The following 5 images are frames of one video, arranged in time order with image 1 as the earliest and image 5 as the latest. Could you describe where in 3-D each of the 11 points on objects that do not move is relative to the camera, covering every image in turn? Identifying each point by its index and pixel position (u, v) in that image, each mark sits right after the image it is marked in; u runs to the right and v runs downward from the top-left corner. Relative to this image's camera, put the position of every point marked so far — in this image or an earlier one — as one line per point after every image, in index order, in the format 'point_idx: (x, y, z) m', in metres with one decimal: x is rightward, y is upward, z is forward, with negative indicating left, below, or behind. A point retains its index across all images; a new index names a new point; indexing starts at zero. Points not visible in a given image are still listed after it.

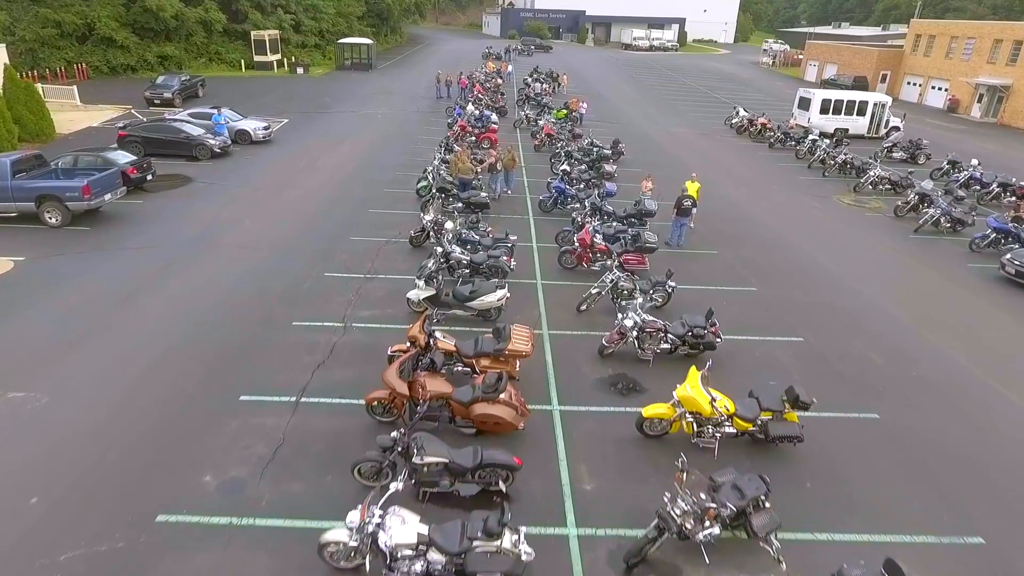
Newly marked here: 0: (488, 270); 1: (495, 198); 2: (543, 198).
0: (-0.4, +0.3, +10.7) m
1: (-0.4, +2.3, +16.0) m
2: (+0.7, +2.1, +15.0) m
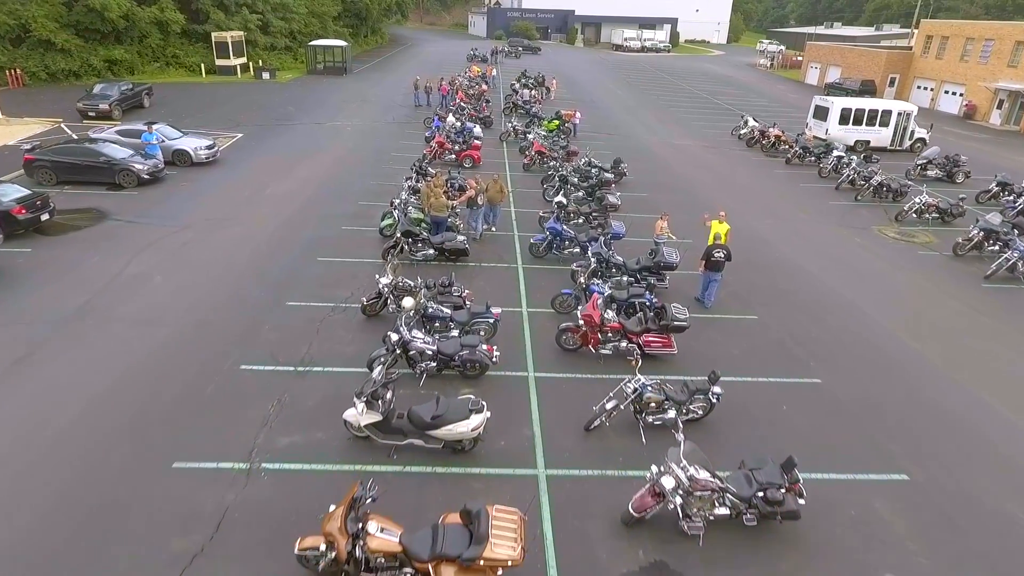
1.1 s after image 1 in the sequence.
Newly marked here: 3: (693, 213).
0: (-0.6, -0.9, +7.8) m
1: (-0.8, +1.0, +13.2) m
2: (+0.4, +0.9, +12.2) m
3: (+4.9, +2.1, +17.0) m
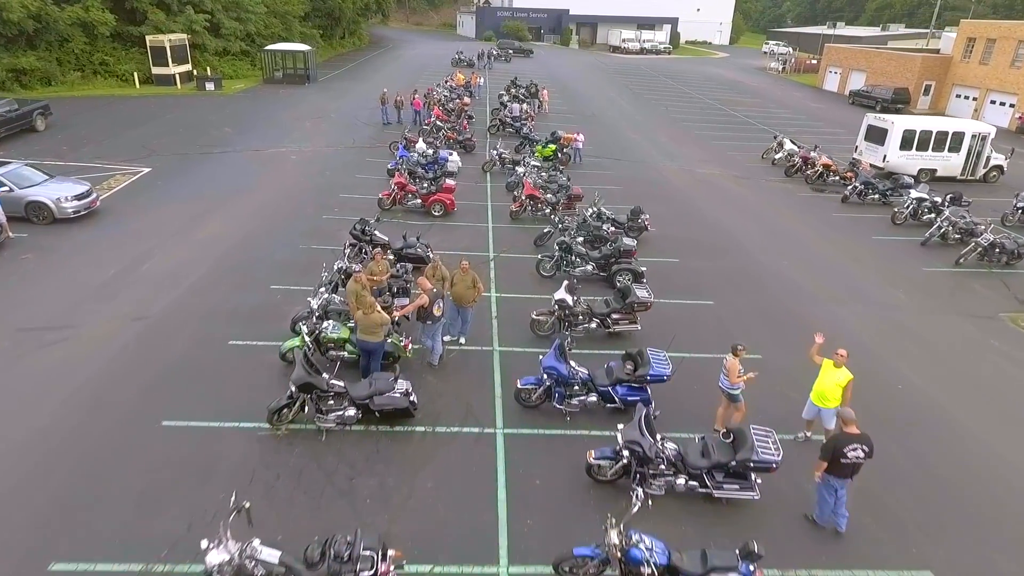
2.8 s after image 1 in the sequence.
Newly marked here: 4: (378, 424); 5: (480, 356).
0: (-0.9, -3.0, +3.1) m
1: (-1.1, -1.0, +8.5) m
2: (+0.1, -1.2, +7.5) m
3: (+4.5, +0.1, +12.3) m
4: (-1.5, -1.6, +7.3) m
5: (-0.5, -1.0, +8.8) m
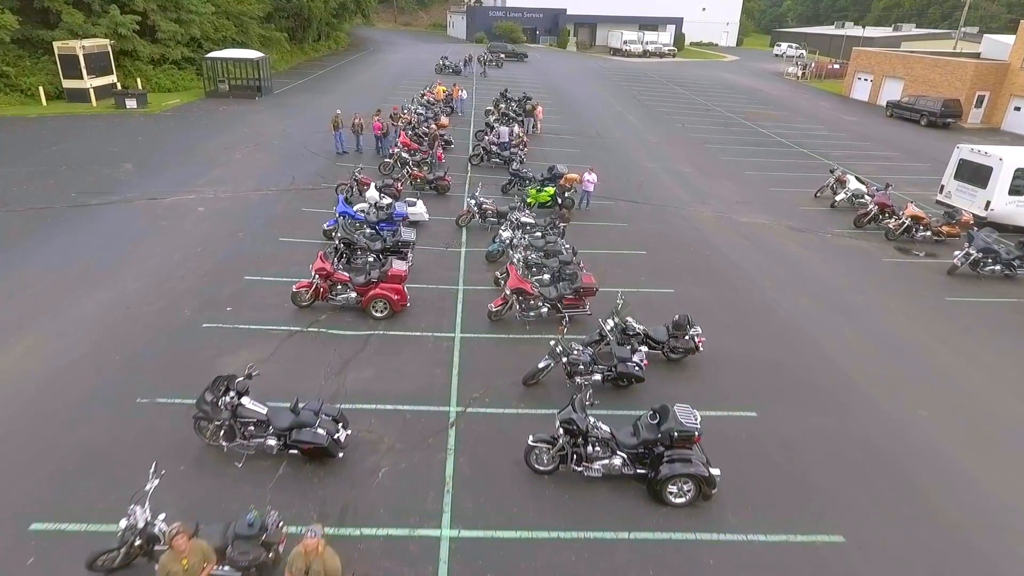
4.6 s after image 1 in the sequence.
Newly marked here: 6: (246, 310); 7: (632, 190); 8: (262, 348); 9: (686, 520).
0: (-1.1, -5.2, -1.9) m
1: (-1.4, -3.2, +3.5) m
2: (-0.1, -3.4, +2.5) m
3: (+4.2, -2.1, +7.3) m
4: (-1.8, -3.8, +2.3) m
5: (-0.8, -3.2, +3.8) m
6: (-4.4, -0.3, +10.2) m
7: (+3.5, +2.9, +18.4) m
8: (-3.7, -0.9, +9.2) m
9: (+1.8, -2.4, +6.4) m
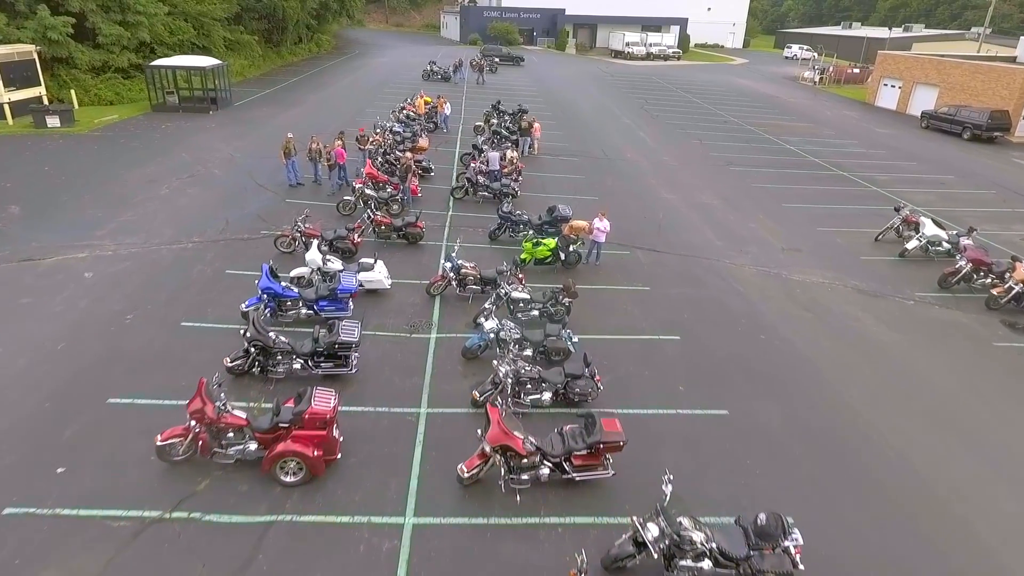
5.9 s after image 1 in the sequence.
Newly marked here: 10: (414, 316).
0: (-1.3, -6.8, -5.4) m
1: (-1.5, -4.8, 0.0) m
2: (-0.3, -4.9, -1.0) m
3: (+4.0, -3.7, +3.8) m
4: (-2.0, -5.4, -1.2) m
5: (-0.9, -4.8, +0.3) m
6: (-4.6, -1.9, +6.6) m
7: (+3.3, +1.3, +14.8) m
8: (-3.8, -2.5, +5.6) m
9: (+1.6, -3.9, +2.9) m
10: (-1.6, -0.5, +10.3) m
